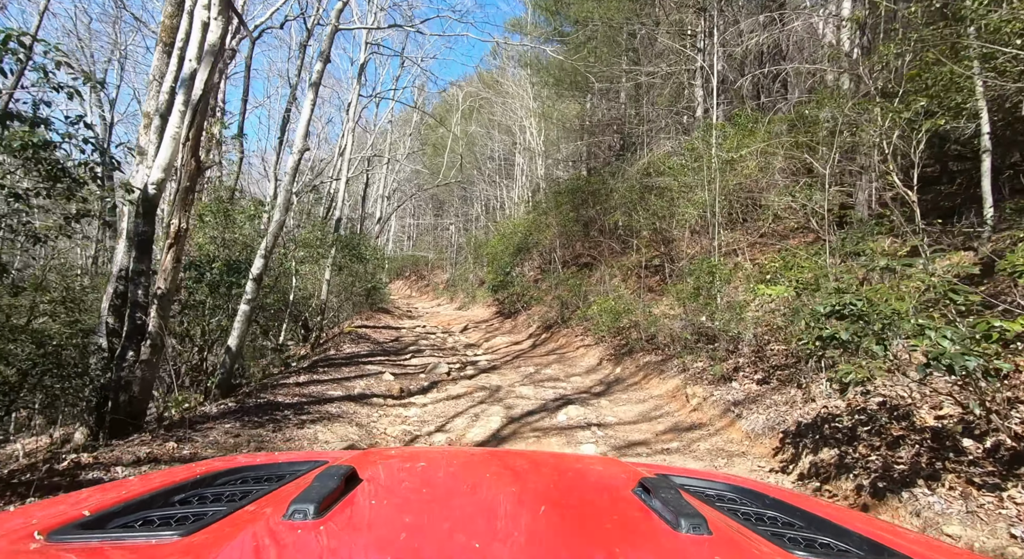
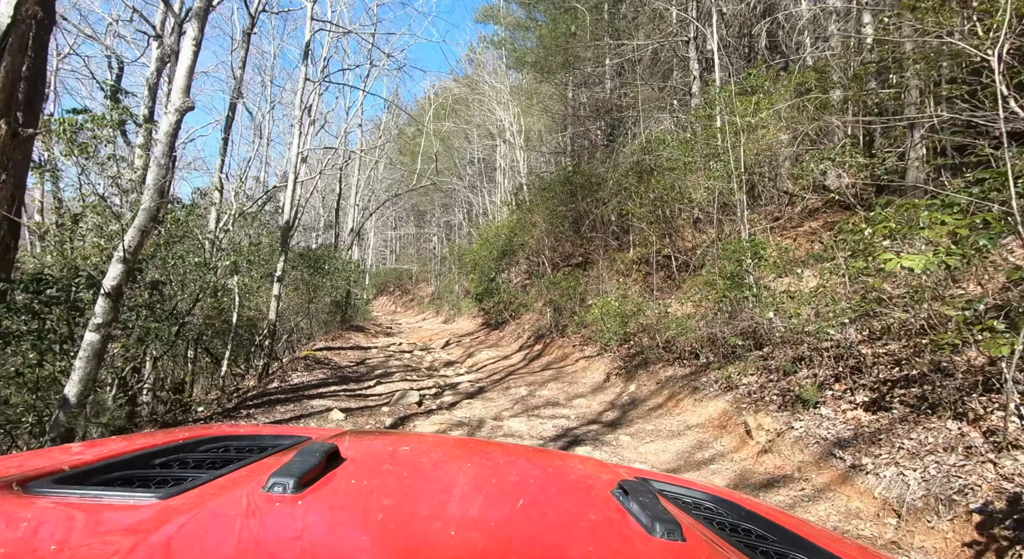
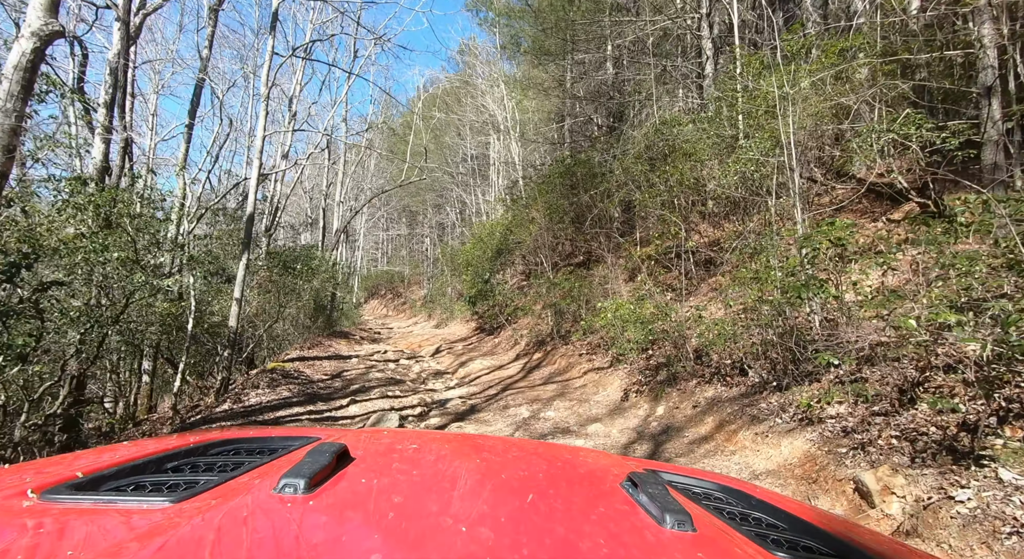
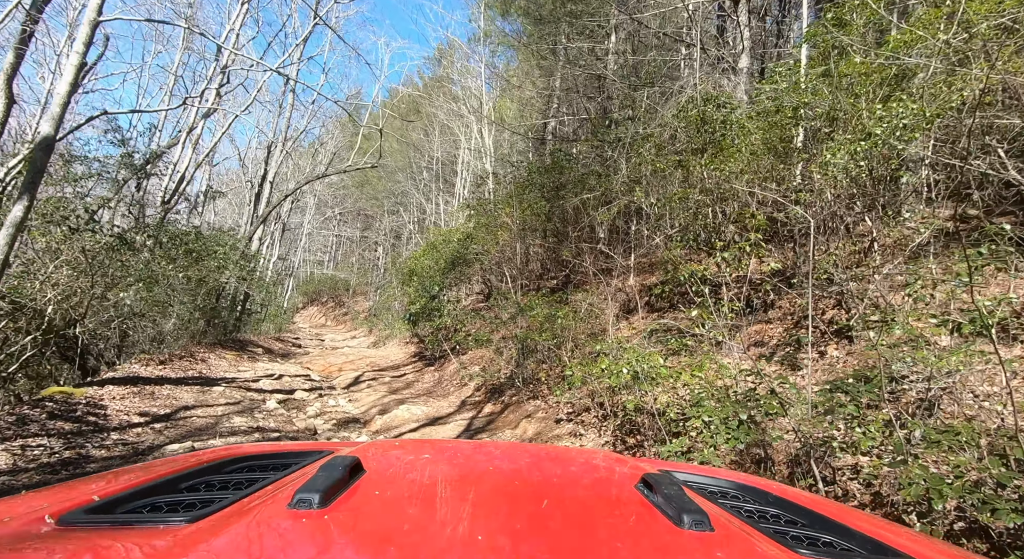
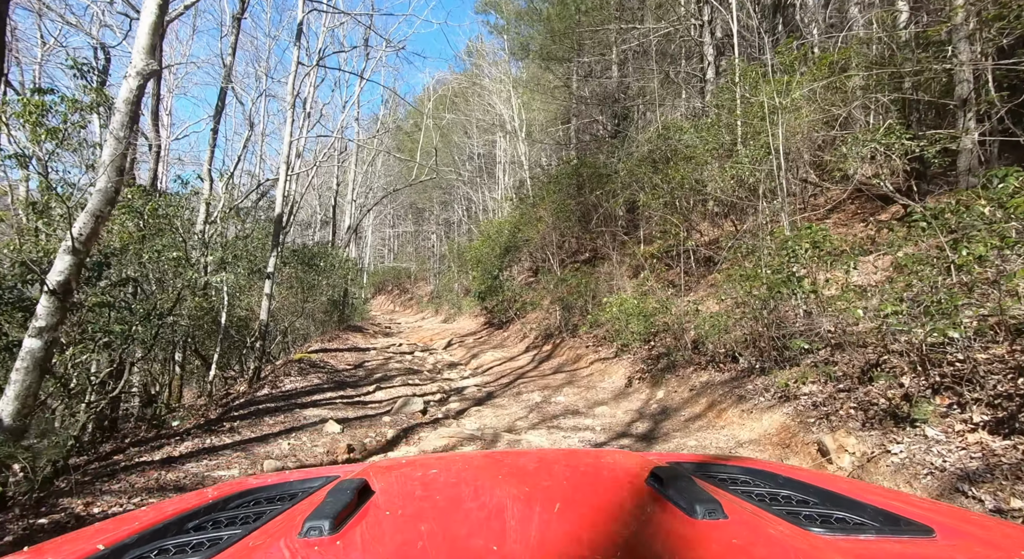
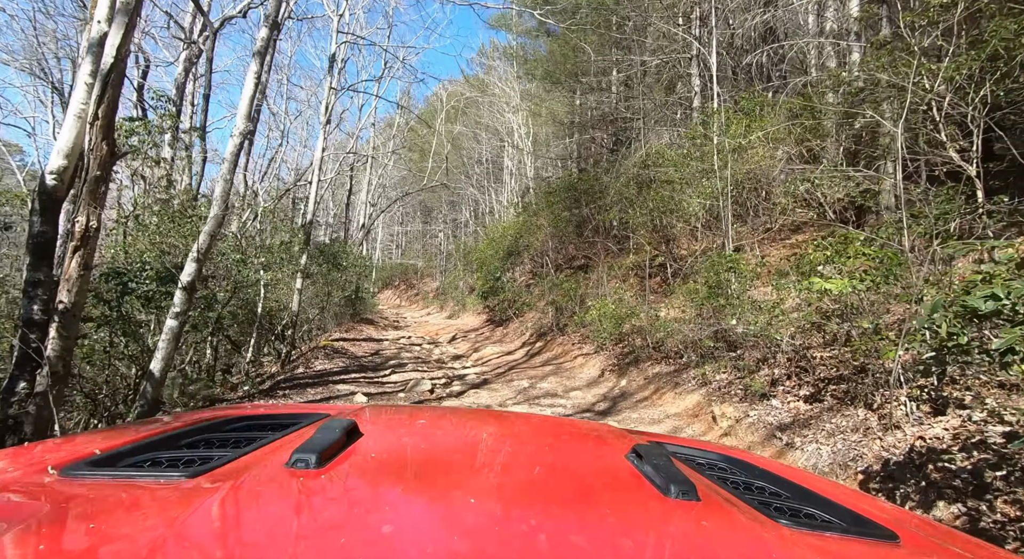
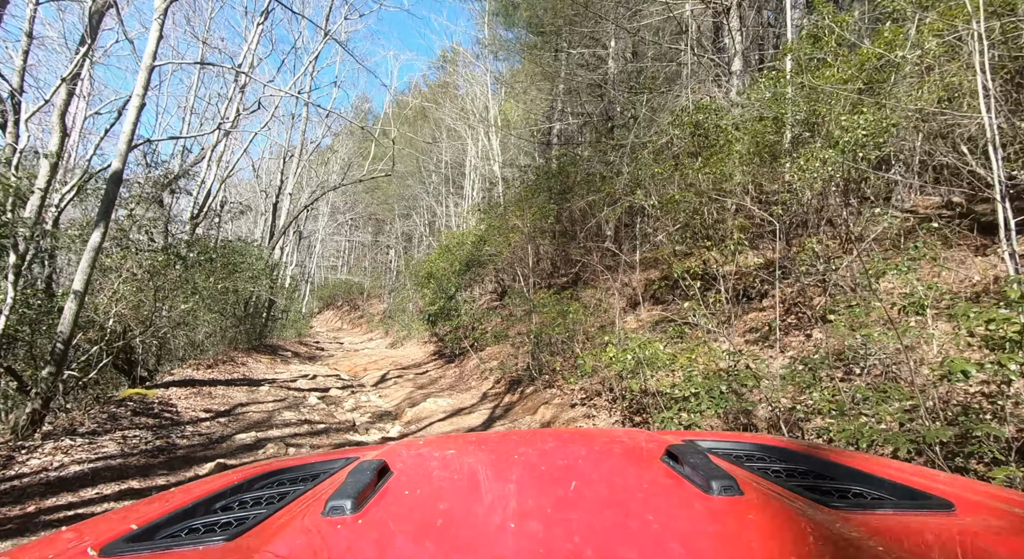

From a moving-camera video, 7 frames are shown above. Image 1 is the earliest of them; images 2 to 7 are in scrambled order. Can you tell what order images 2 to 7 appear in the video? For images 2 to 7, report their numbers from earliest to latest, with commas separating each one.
6, 2, 5, 3, 7, 4
